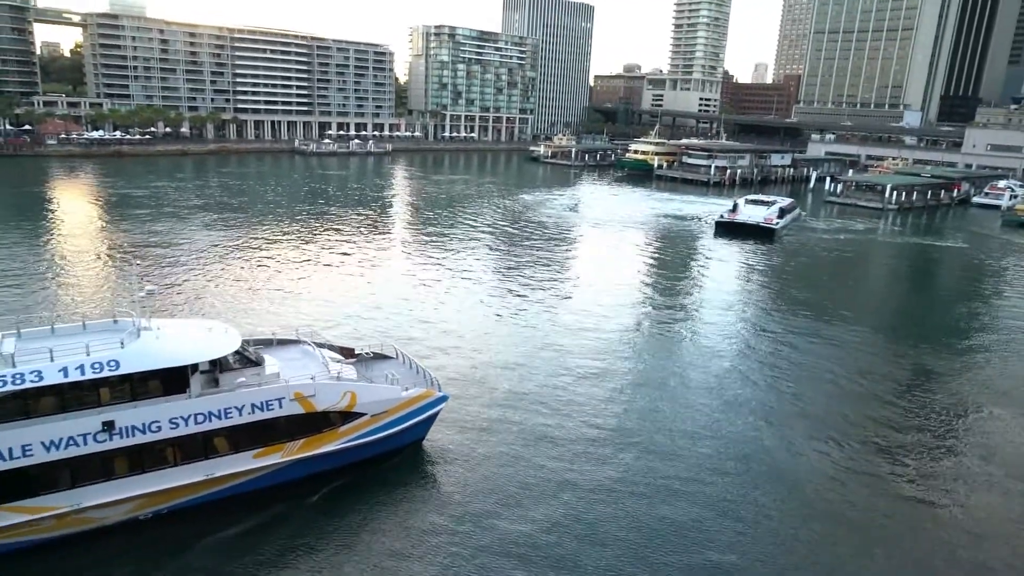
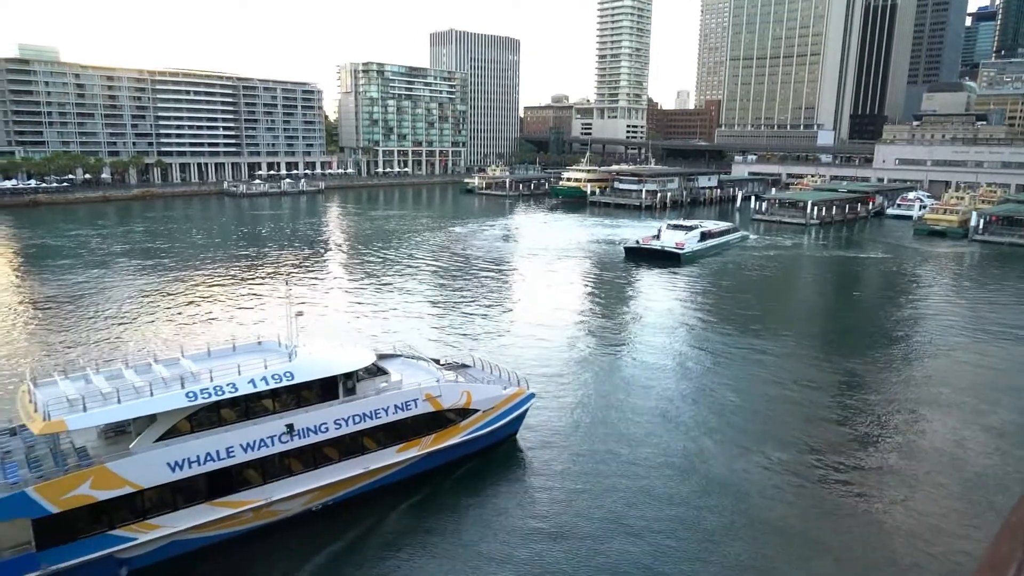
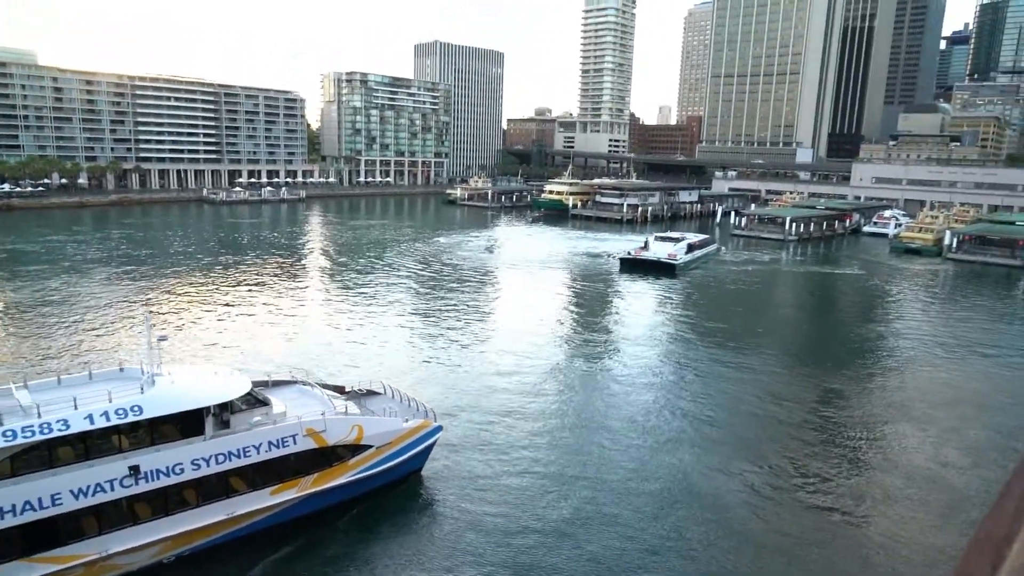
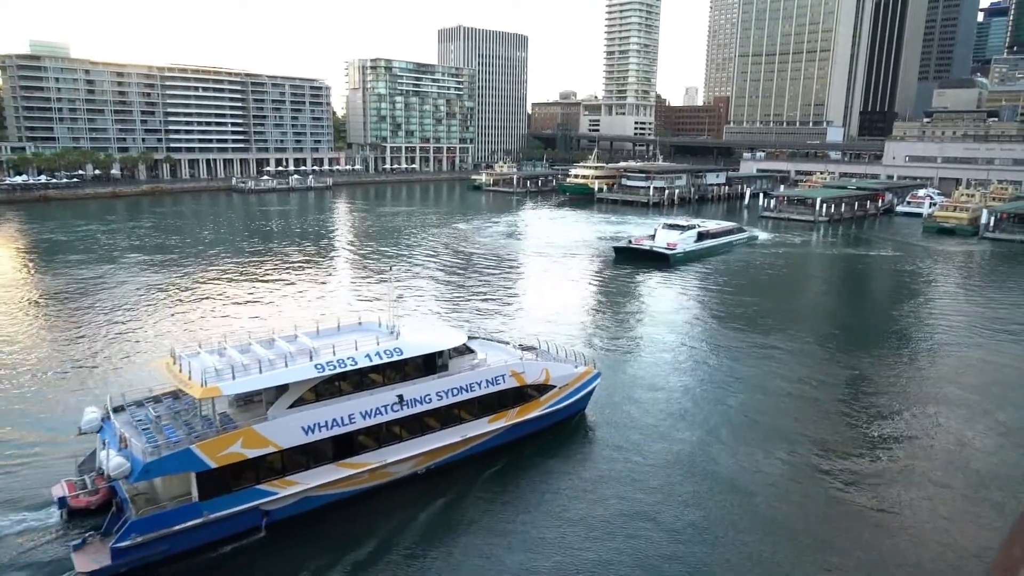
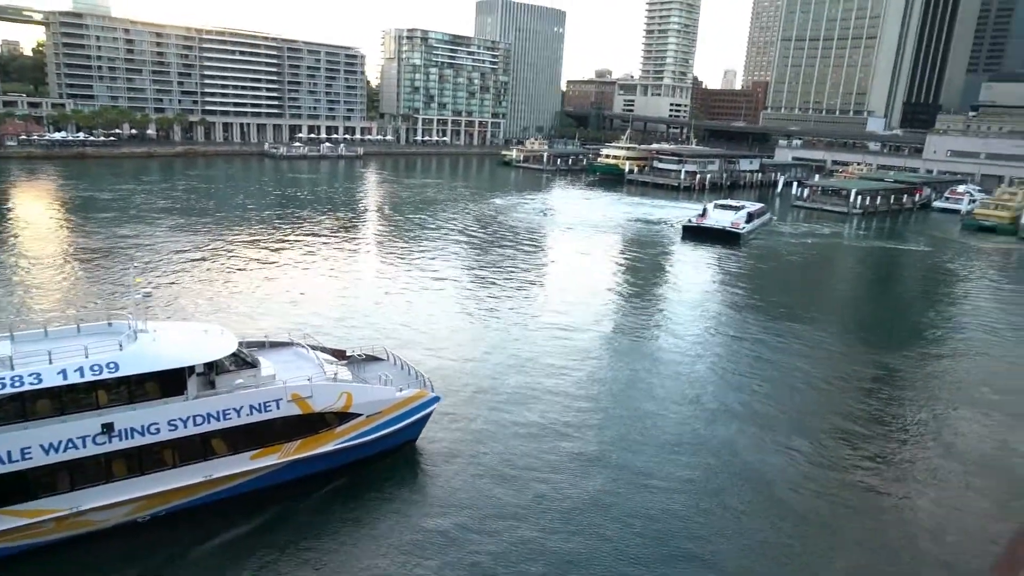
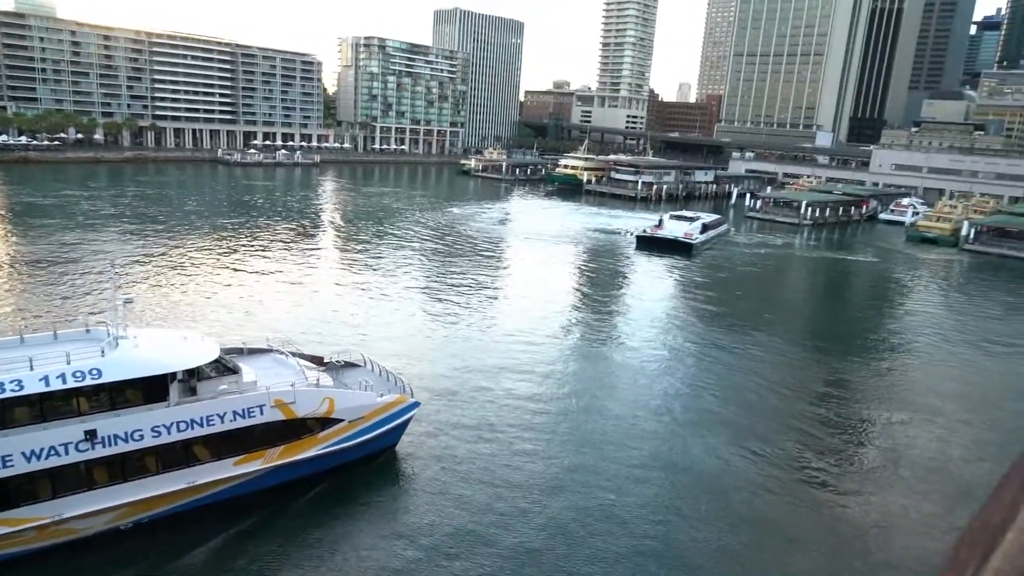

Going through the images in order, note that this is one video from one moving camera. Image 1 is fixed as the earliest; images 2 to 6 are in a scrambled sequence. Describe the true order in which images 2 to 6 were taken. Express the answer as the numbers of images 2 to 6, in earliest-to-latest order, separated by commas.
5, 6, 3, 2, 4
